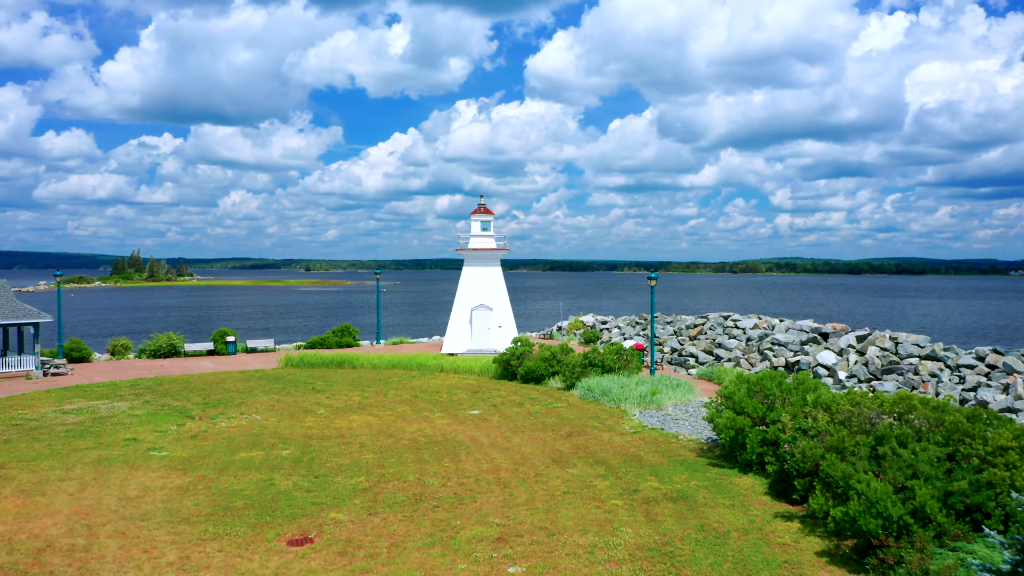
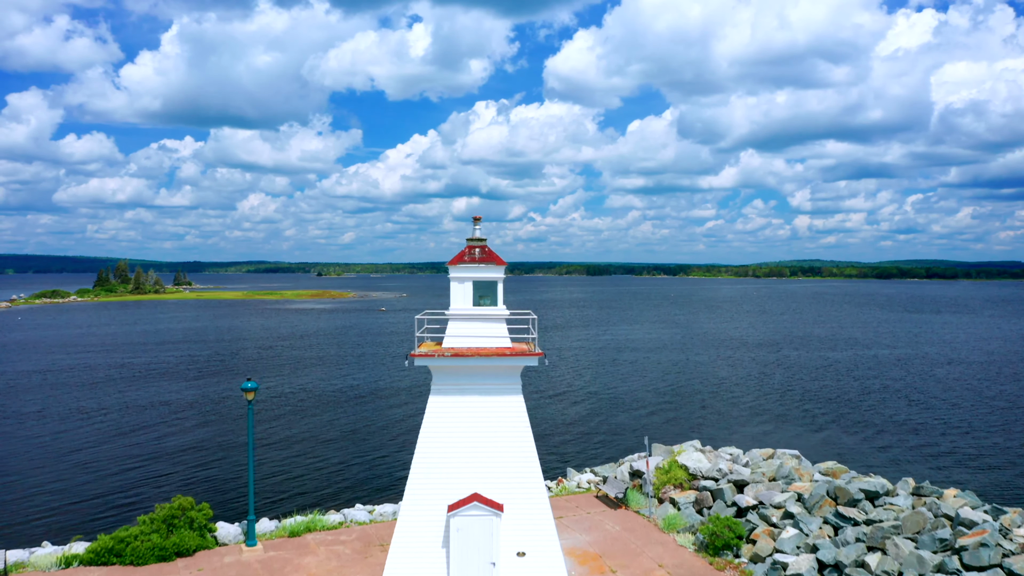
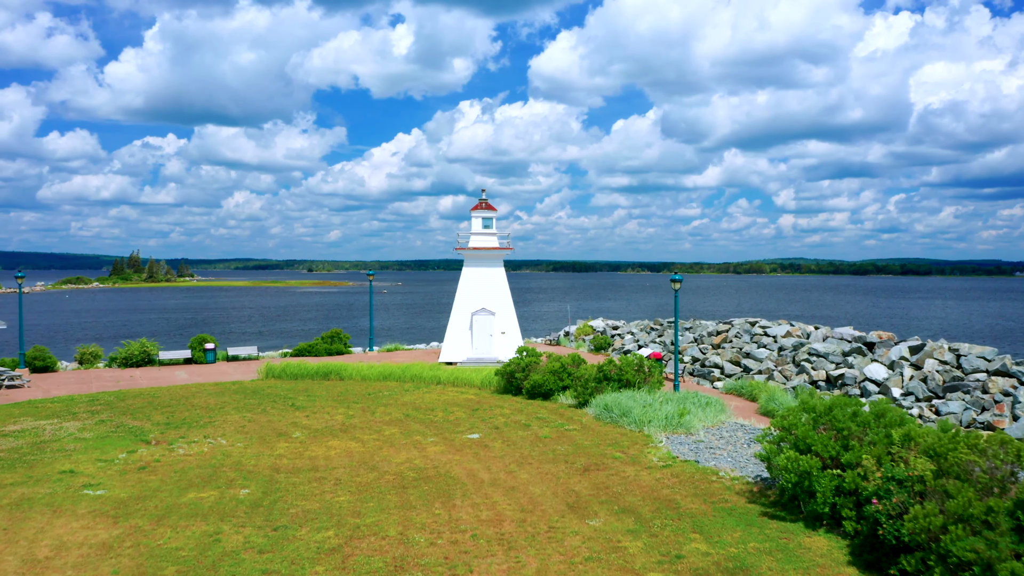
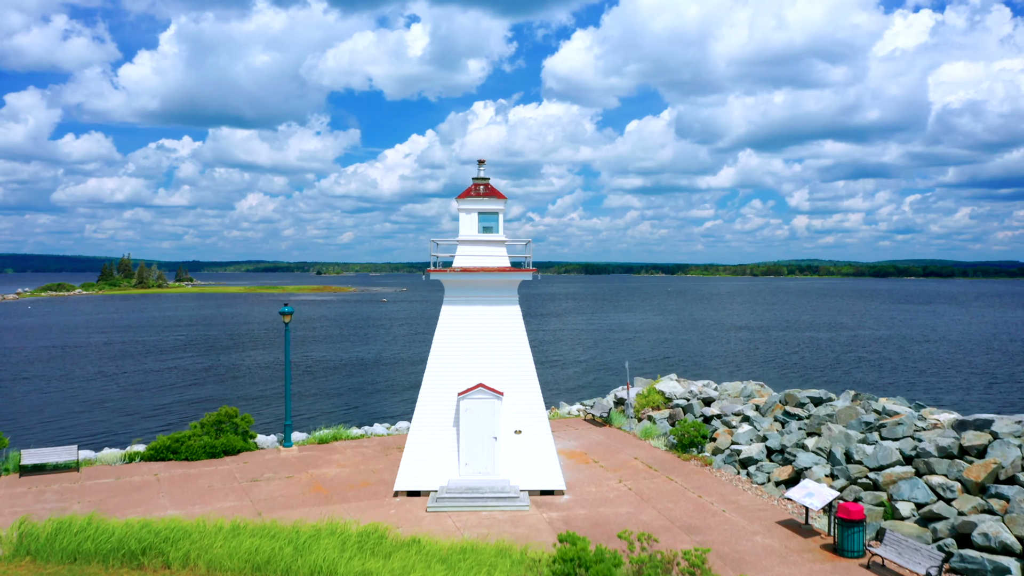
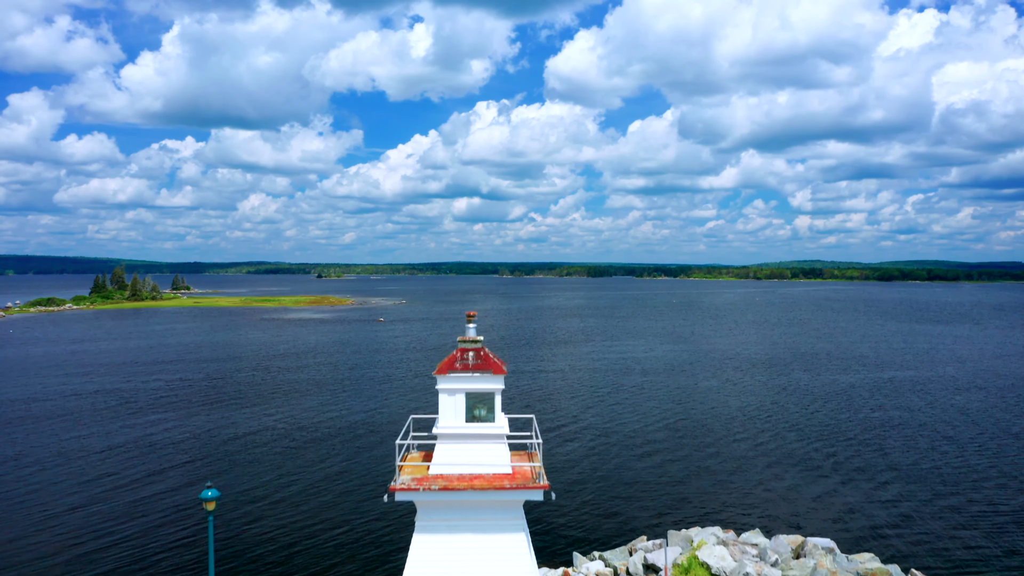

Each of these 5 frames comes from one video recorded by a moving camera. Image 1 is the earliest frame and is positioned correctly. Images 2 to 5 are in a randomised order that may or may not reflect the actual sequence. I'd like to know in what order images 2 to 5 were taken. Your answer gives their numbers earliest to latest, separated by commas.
3, 4, 2, 5
